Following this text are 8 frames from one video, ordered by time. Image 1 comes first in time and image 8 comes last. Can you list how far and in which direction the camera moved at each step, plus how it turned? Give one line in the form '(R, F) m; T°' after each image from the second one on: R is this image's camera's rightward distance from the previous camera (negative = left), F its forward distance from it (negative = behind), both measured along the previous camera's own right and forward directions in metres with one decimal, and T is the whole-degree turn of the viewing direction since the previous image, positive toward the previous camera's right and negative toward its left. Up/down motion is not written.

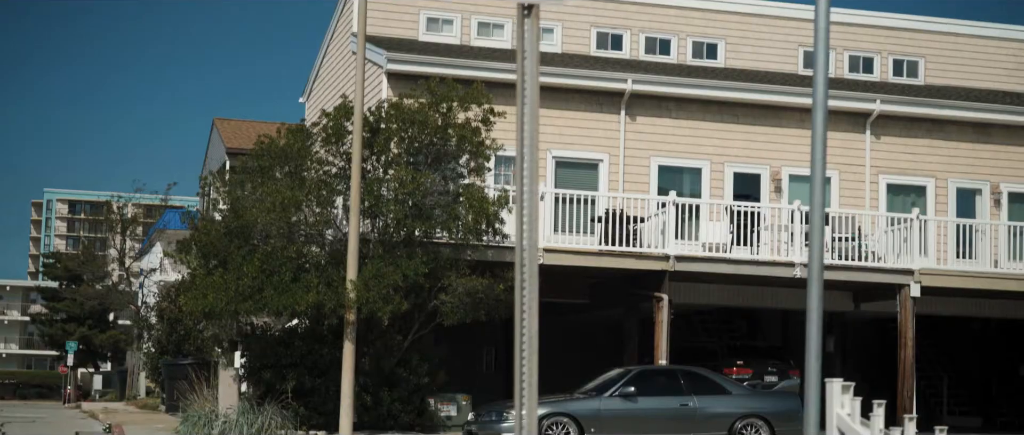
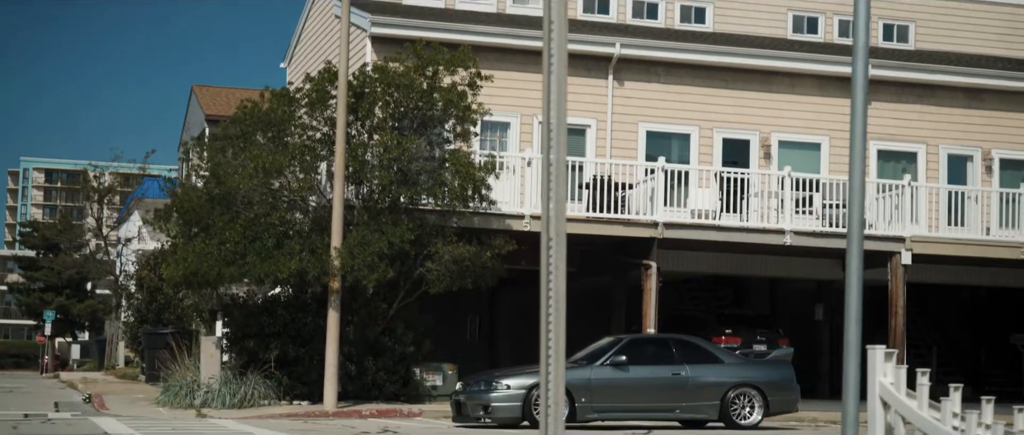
(-0.1, +0.4) m; +1°
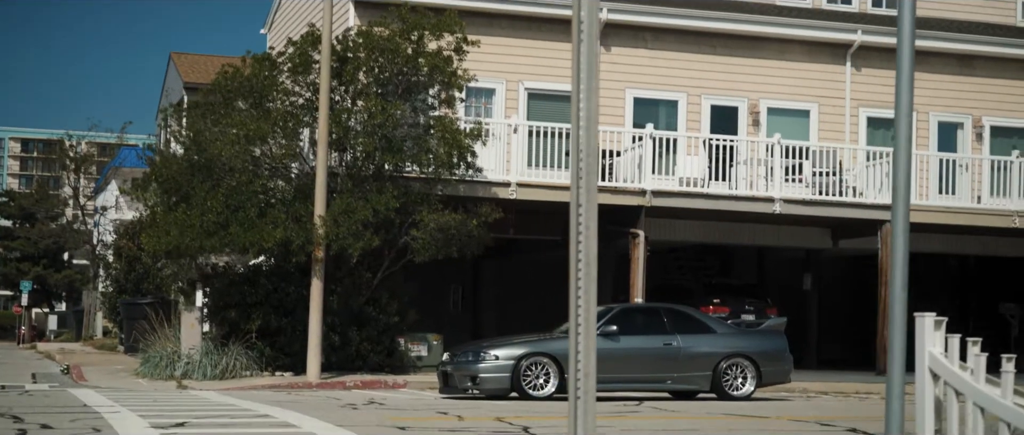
(-0.1, +0.4) m; +1°
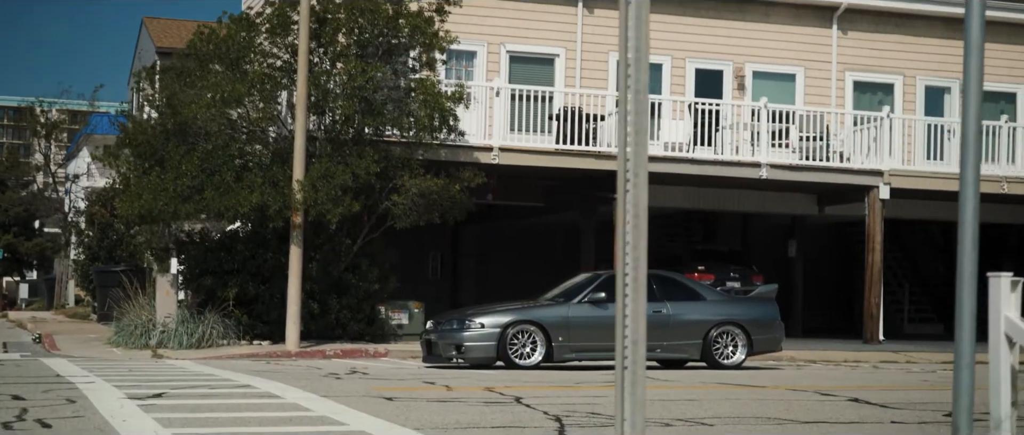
(-0.1, +0.4) m; +1°
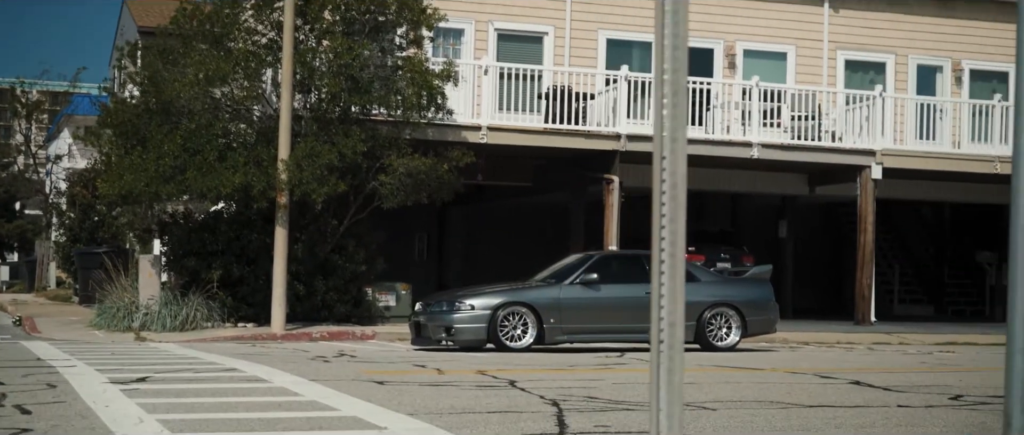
(-0.1, +0.3) m; +1°
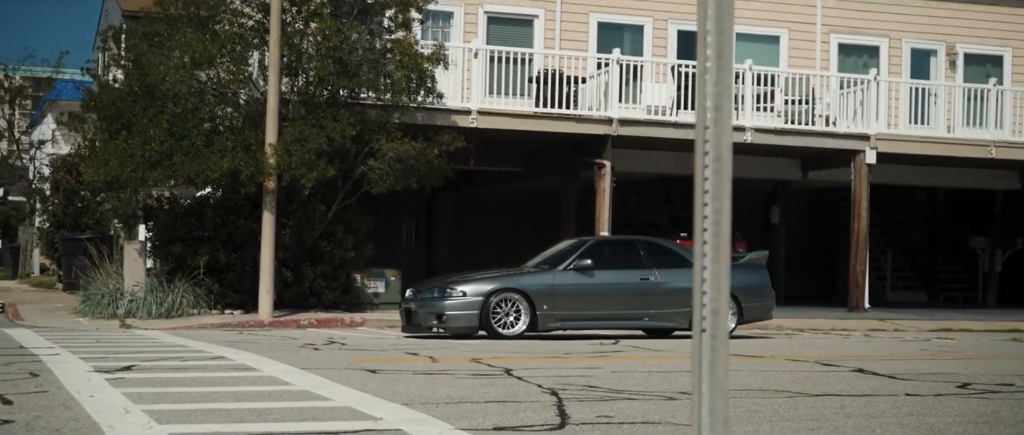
(-0.1, +0.3) m; 0°
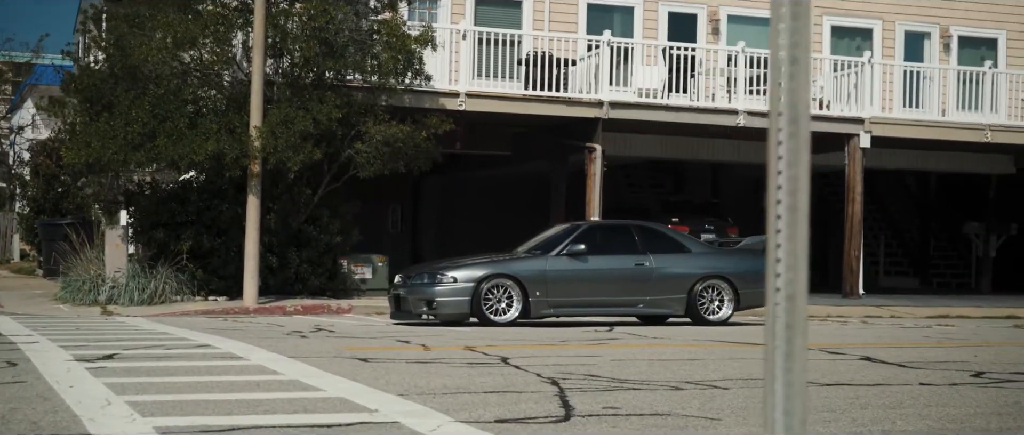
(-0.1, +0.4) m; +1°
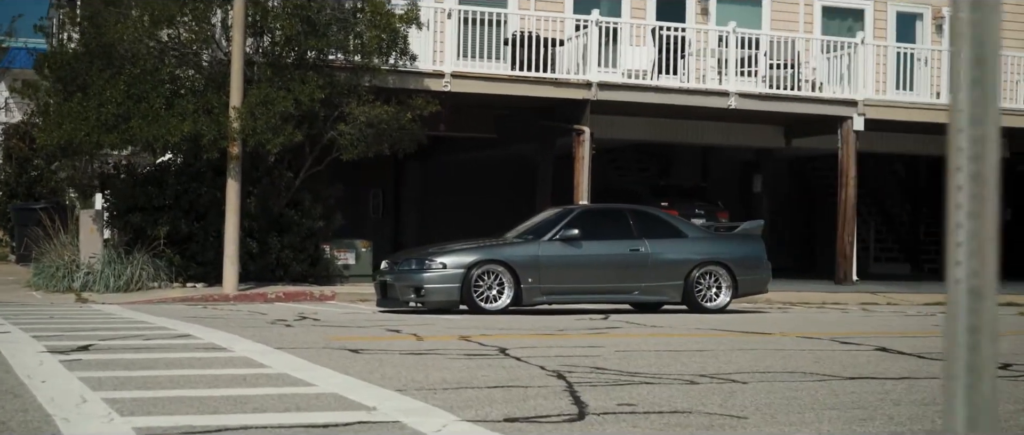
(-0.1, +0.5) m; +1°
